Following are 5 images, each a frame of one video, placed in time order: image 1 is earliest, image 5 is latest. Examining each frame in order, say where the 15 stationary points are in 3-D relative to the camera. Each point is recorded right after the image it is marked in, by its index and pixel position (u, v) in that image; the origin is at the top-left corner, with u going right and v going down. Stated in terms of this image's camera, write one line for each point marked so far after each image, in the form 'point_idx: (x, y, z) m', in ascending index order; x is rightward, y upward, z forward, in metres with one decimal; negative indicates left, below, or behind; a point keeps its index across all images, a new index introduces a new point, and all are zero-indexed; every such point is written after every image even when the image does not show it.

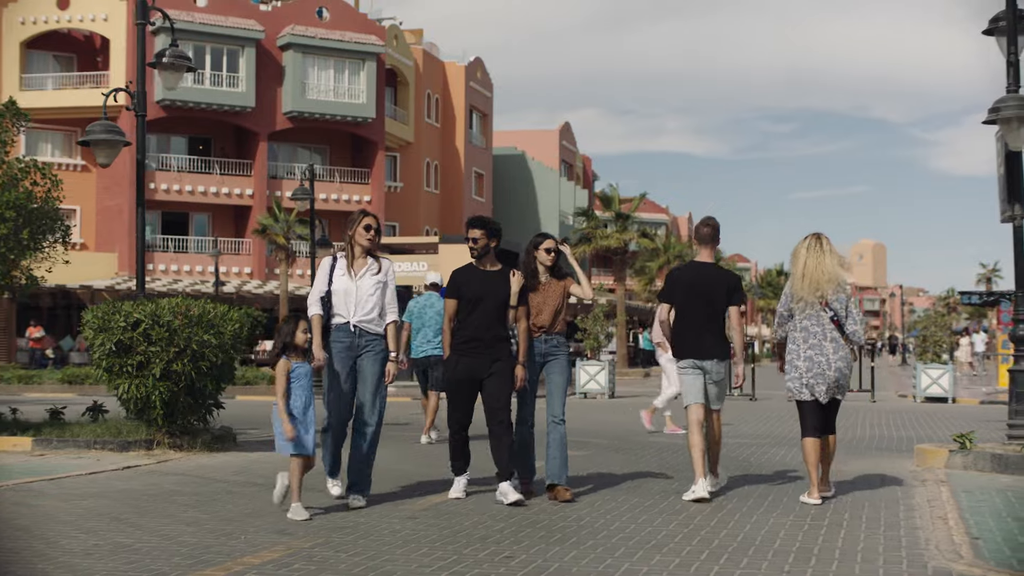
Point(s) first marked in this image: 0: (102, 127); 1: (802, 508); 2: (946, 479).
0: (-4.1, +1.6, +13.0) m
1: (+1.9, -1.5, +8.7) m
2: (+3.4, -1.5, +10.2) m
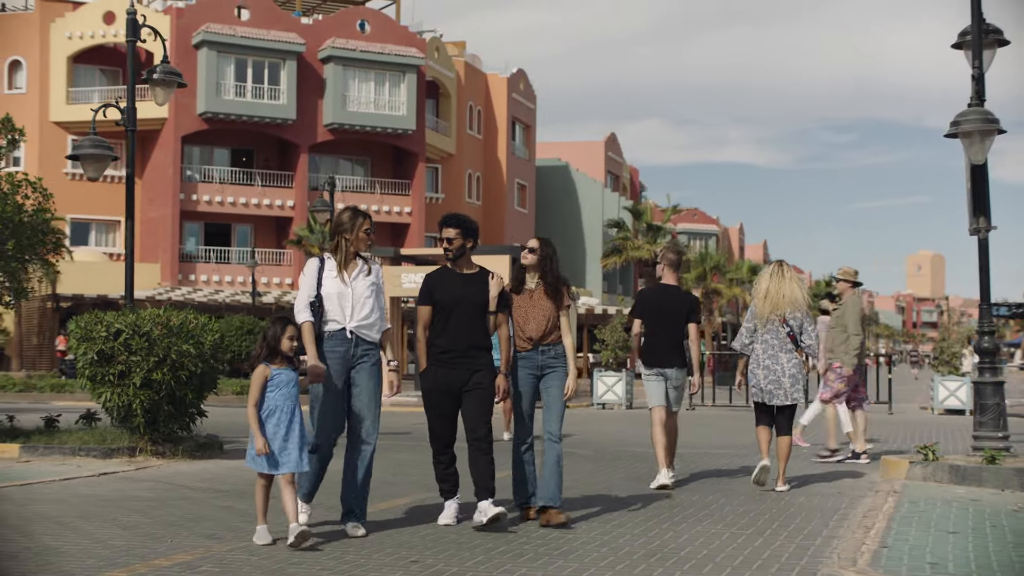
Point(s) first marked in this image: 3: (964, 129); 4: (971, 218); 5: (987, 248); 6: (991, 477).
0: (-4.4, +1.5, +13.4) m
1: (+1.5, -1.6, +8.8) m
2: (+3.1, -1.6, +10.3) m
3: (+4.0, +1.4, +11.4) m
4: (+4.2, +0.6, +11.8) m
5: (+4.3, +0.4, +11.6) m
6: (+3.9, -1.5, +10.6) m
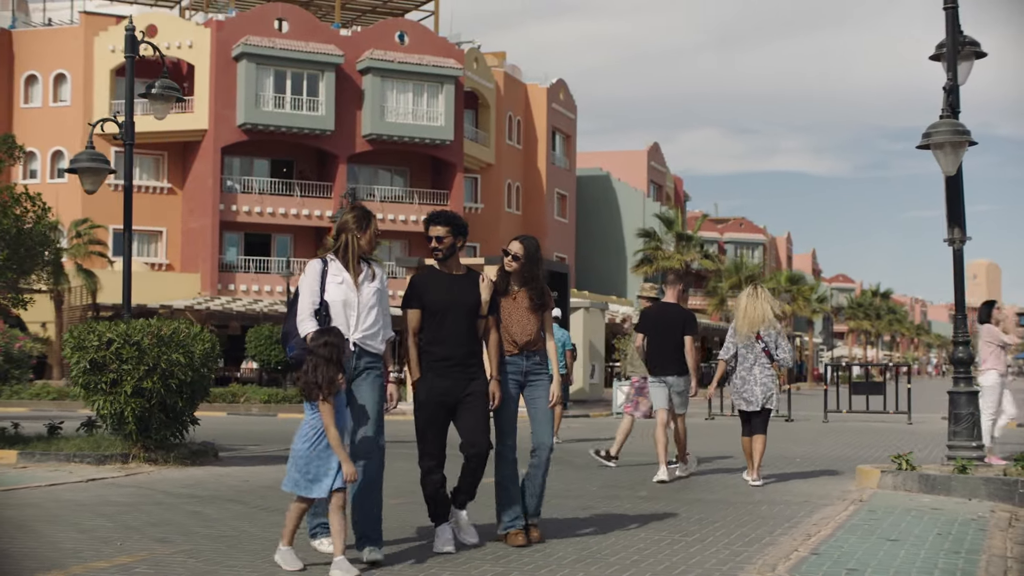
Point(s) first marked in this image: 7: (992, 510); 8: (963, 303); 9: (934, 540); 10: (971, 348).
0: (-4.5, +1.4, +13.7) m
1: (+1.2, -1.6, +8.9) m
2: (+2.8, -1.7, +10.4) m
3: (+3.8, +1.3, +11.5) m
4: (+4.0, +0.5, +11.9) m
5: (+4.1, +0.3, +11.6) m
6: (+3.7, -1.6, +10.6) m
7: (+3.7, -1.7, +9.9) m
8: (+4.1, -0.1, +11.7) m
9: (+2.6, -1.6, +8.1) m
10: (+4.1, -0.5, +11.7) m
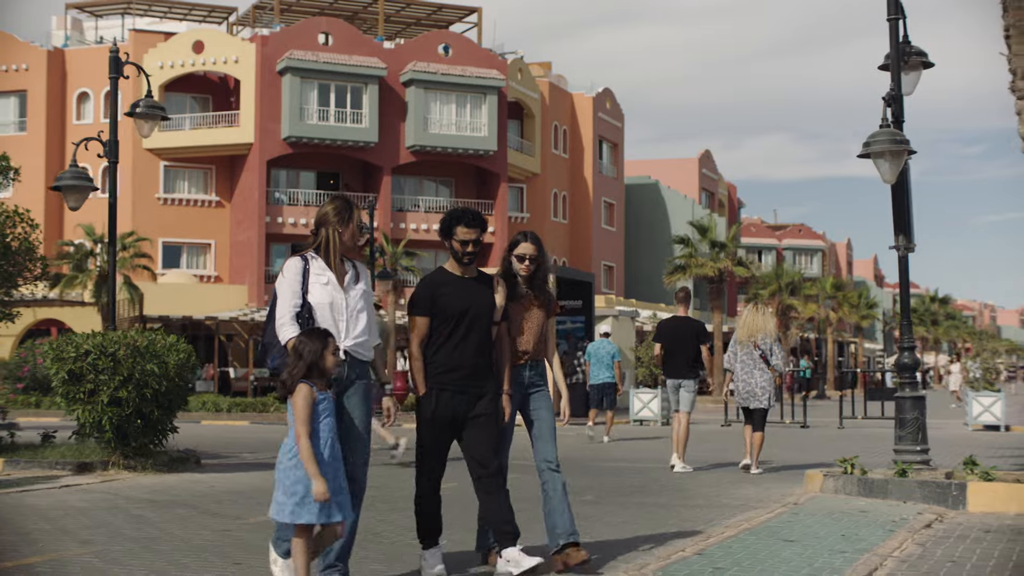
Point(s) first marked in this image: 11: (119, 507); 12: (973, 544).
0: (-4.9, +1.3, +14.3) m
1: (+0.7, -1.7, +9.2) m
2: (+2.4, -1.8, +10.6) m
3: (+3.3, +1.3, +11.7) m
4: (+3.6, +0.5, +12.0) m
5: (+3.6, +0.2, +11.8) m
6: (+3.2, -1.7, +10.8) m
7: (+3.2, -1.7, +10.1) m
8: (+3.6, -0.2, +11.8) m
9: (+2.1, -1.6, +8.3) m
10: (+3.7, -0.6, +11.8) m
11: (-3.2, -1.8, +10.4) m
12: (+3.1, -1.7, +8.5) m
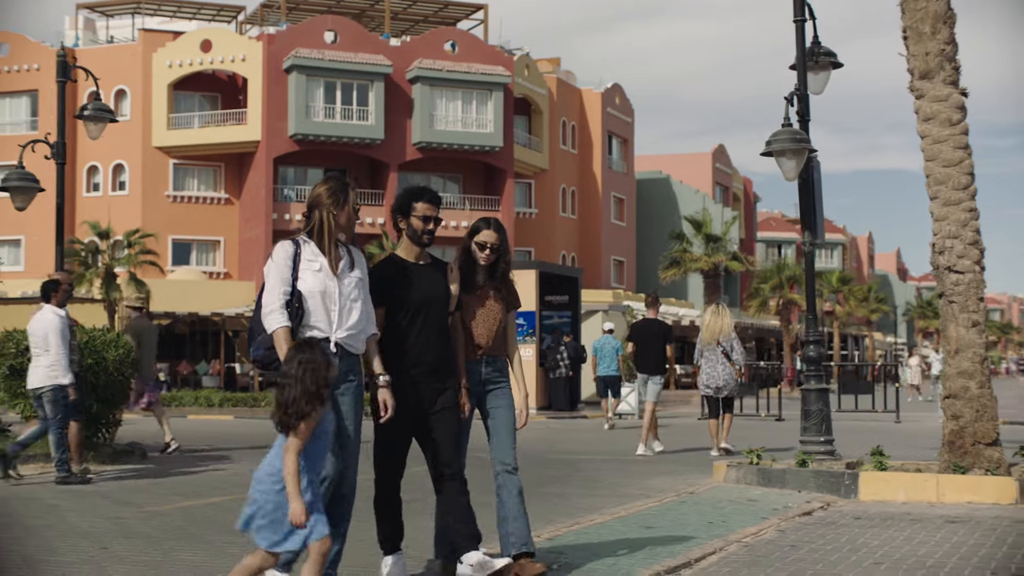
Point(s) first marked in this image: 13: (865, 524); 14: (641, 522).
0: (-5.6, +1.3, +14.7) m
1: (-0.1, -1.7, +9.5) m
2: (+1.6, -1.7, +10.9) m
3: (+2.5, +1.3, +12.0) m
4: (+2.8, +0.5, +12.3) m
5: (+2.8, +0.3, +12.1) m
6: (+2.4, -1.6, +11.1) m
7: (+2.4, -1.7, +10.4) m
8: (+2.8, -0.1, +12.1) m
9: (+1.2, -1.6, +8.6) m
10: (+2.9, -0.6, +12.1) m
11: (-4.0, -1.7, +10.8) m
12: (+2.2, -1.7, +8.8) m
13: (+2.5, -1.7, +9.3) m
14: (+0.9, -1.6, +8.8) m
